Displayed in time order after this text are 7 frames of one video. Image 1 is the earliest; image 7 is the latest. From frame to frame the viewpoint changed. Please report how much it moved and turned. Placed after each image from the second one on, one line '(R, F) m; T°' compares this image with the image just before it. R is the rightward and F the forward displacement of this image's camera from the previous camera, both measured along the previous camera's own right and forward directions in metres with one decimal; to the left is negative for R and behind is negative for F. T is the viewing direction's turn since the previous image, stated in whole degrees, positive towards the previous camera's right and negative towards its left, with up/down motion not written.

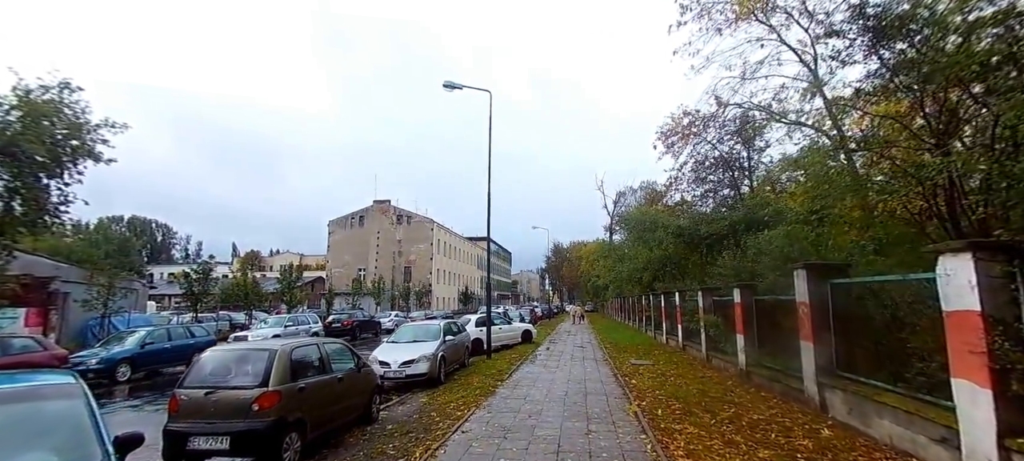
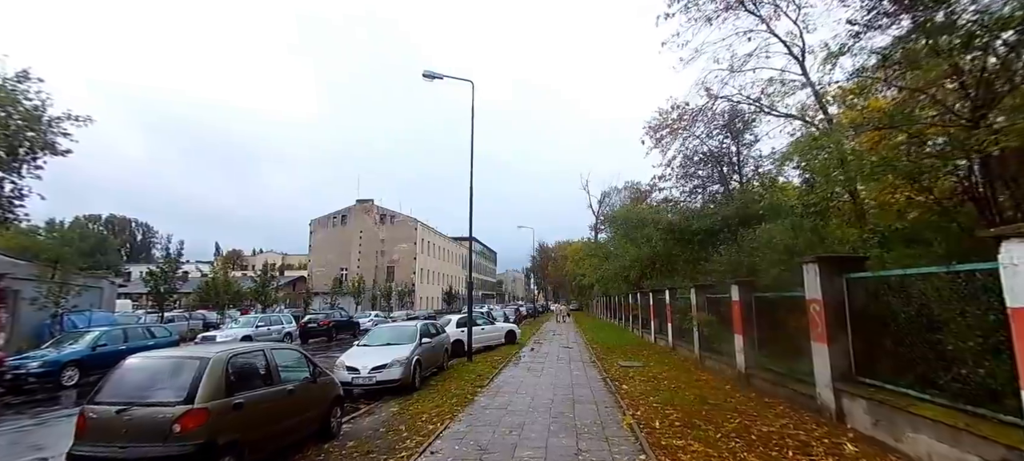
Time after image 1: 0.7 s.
(+0.1, +0.9) m; +2°
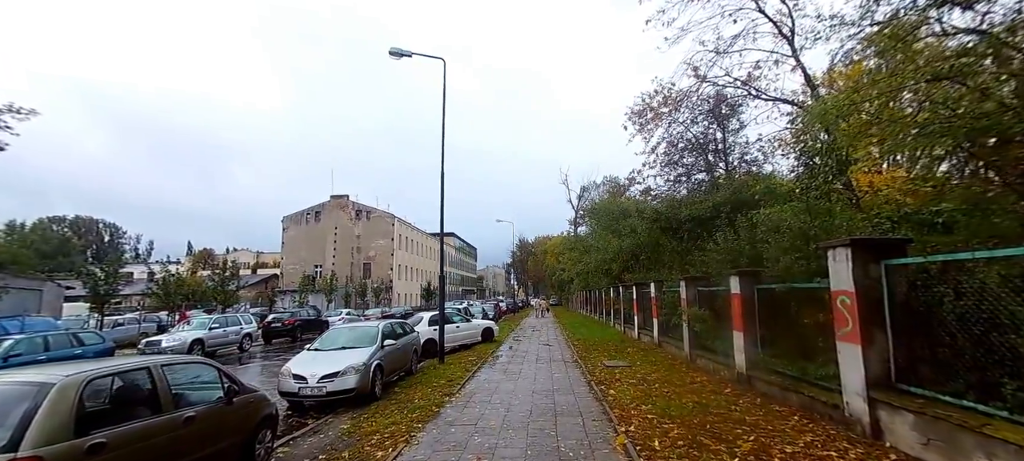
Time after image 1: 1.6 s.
(+0.2, +1.2) m; +3°
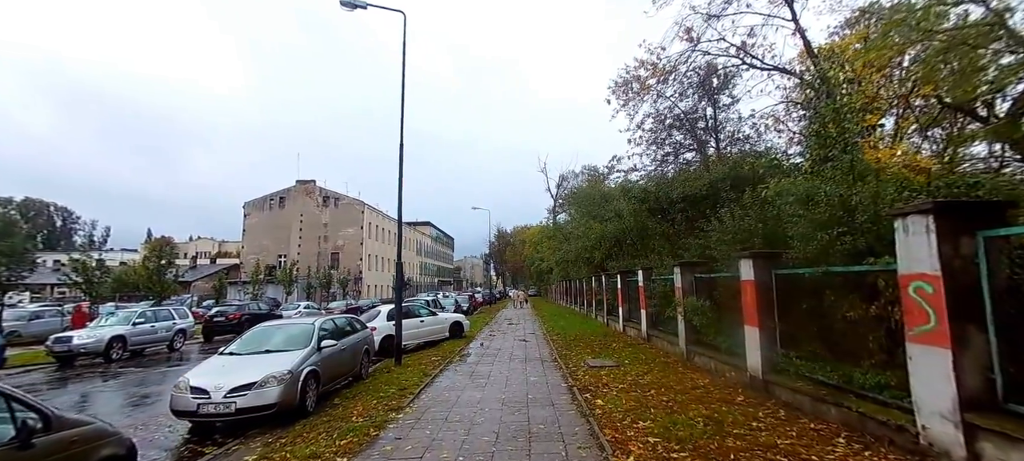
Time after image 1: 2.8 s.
(+0.2, +1.7) m; +3°
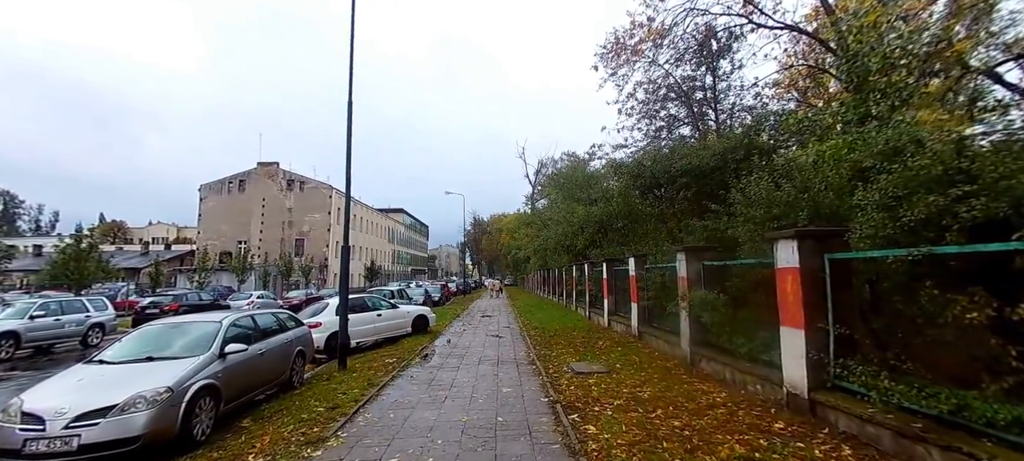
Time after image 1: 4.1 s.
(+0.1, +1.8) m; +3°
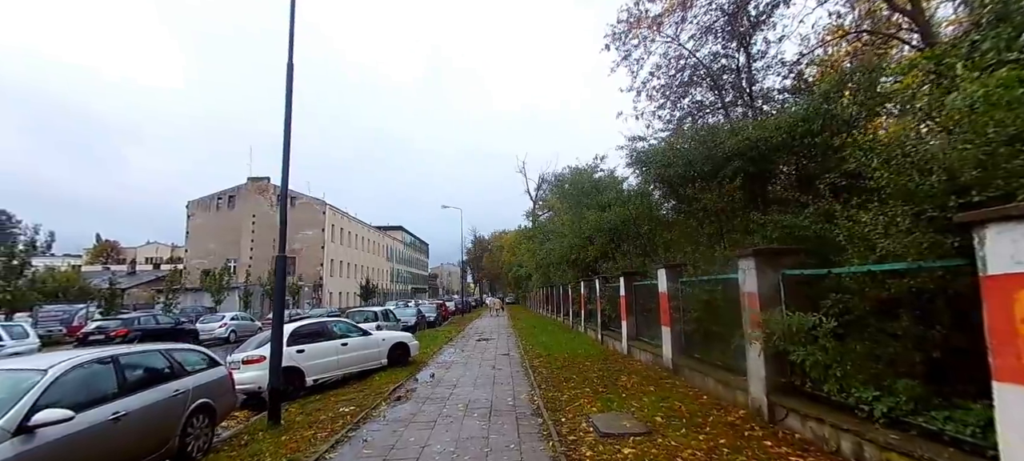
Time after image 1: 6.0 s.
(+0.1, +2.3) m; 0°
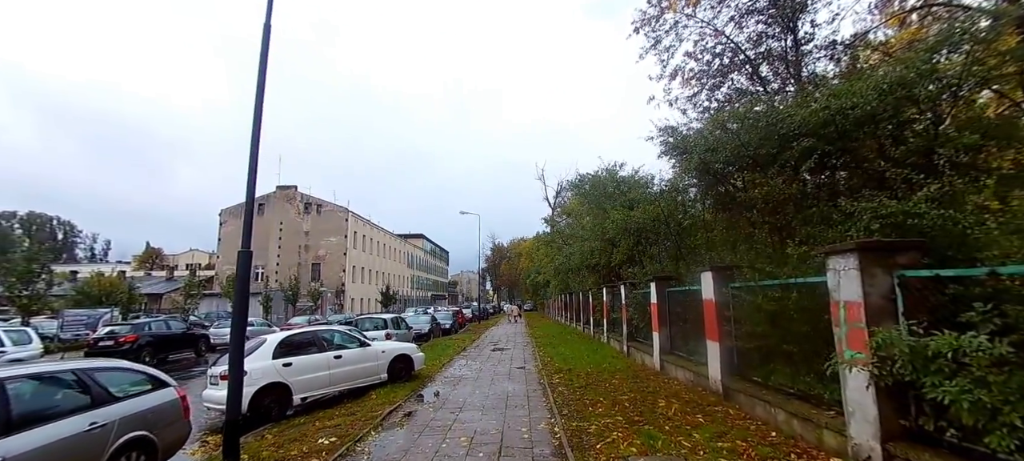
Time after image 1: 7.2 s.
(+0.1, +1.3) m; -3°
